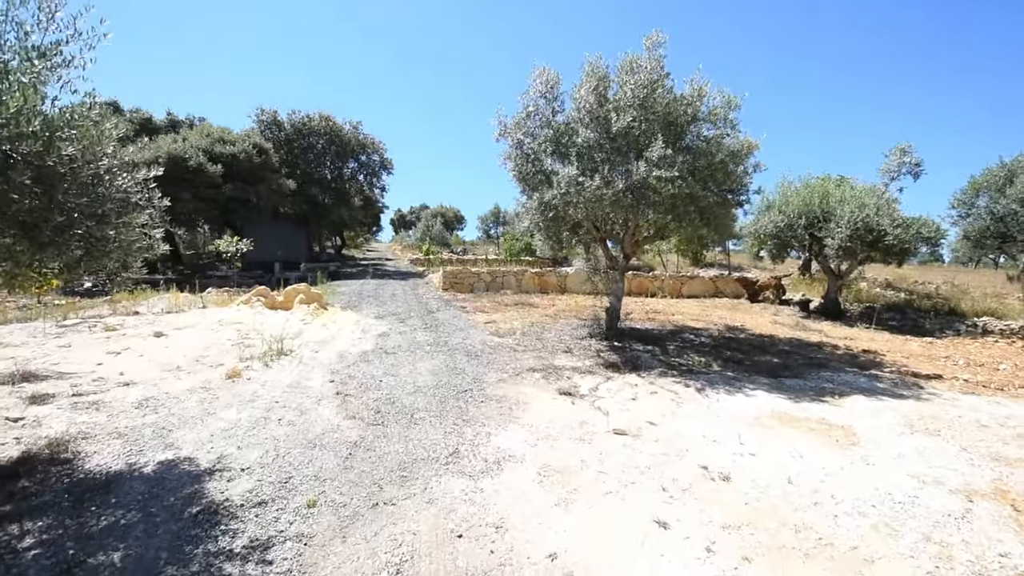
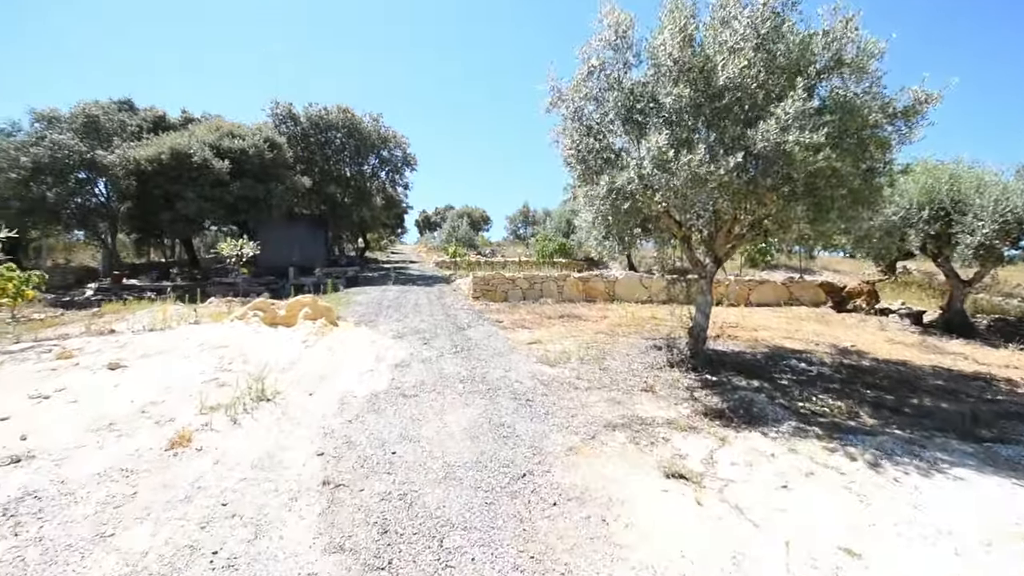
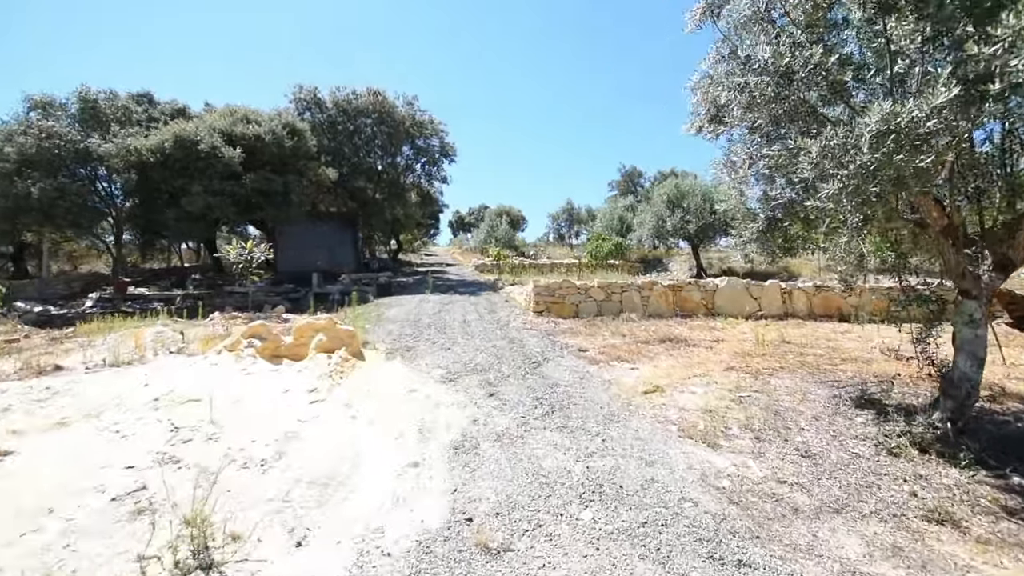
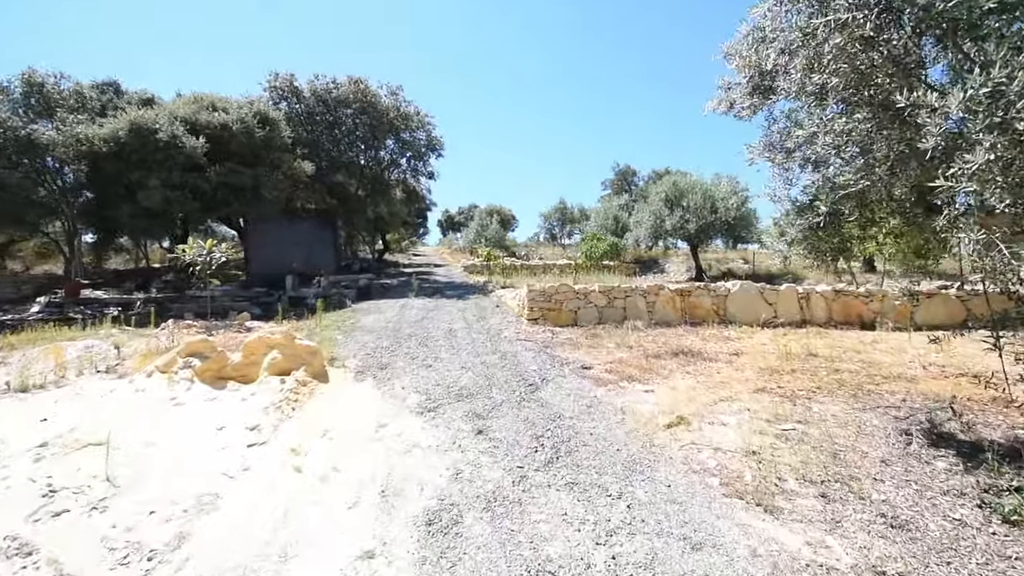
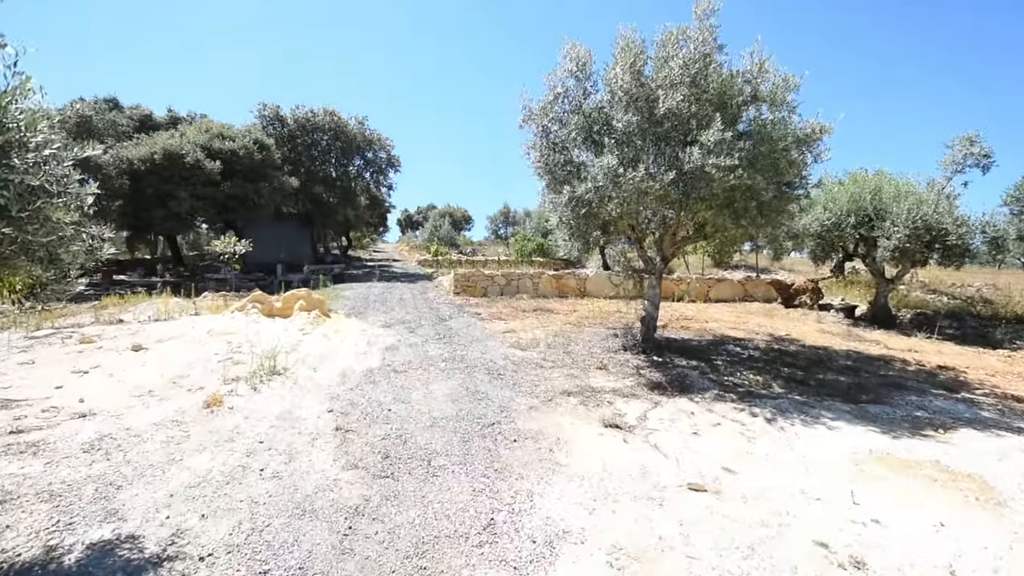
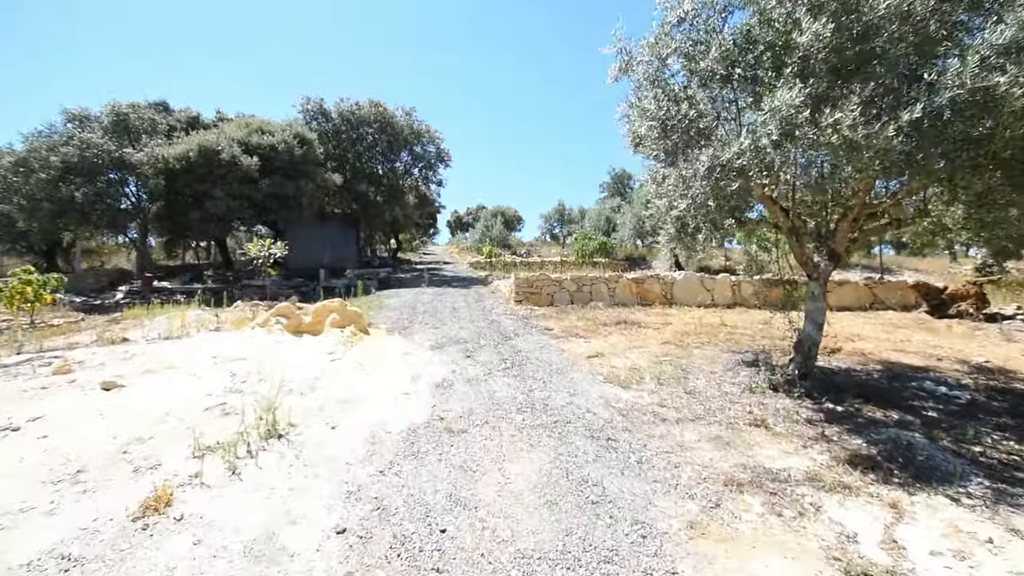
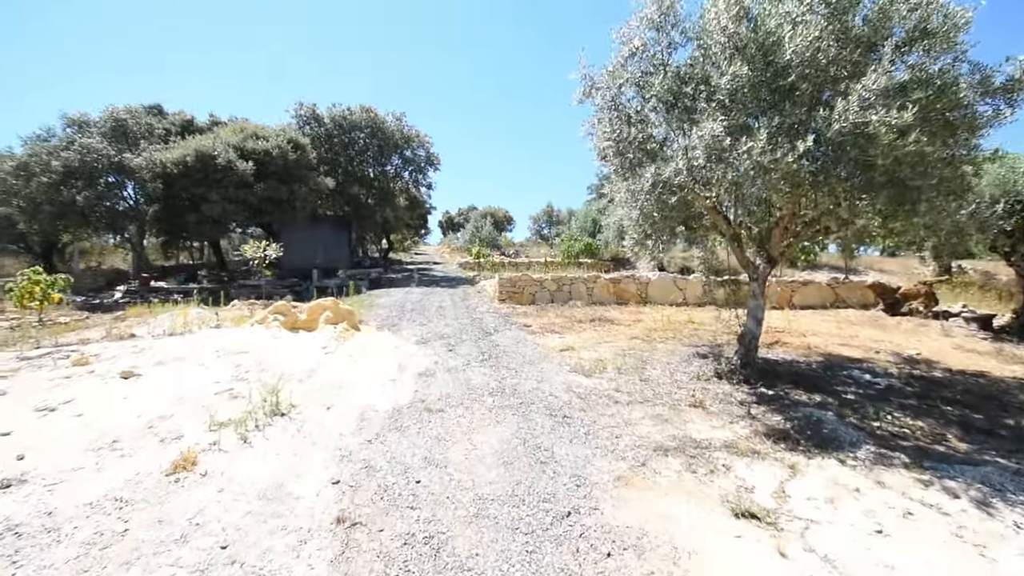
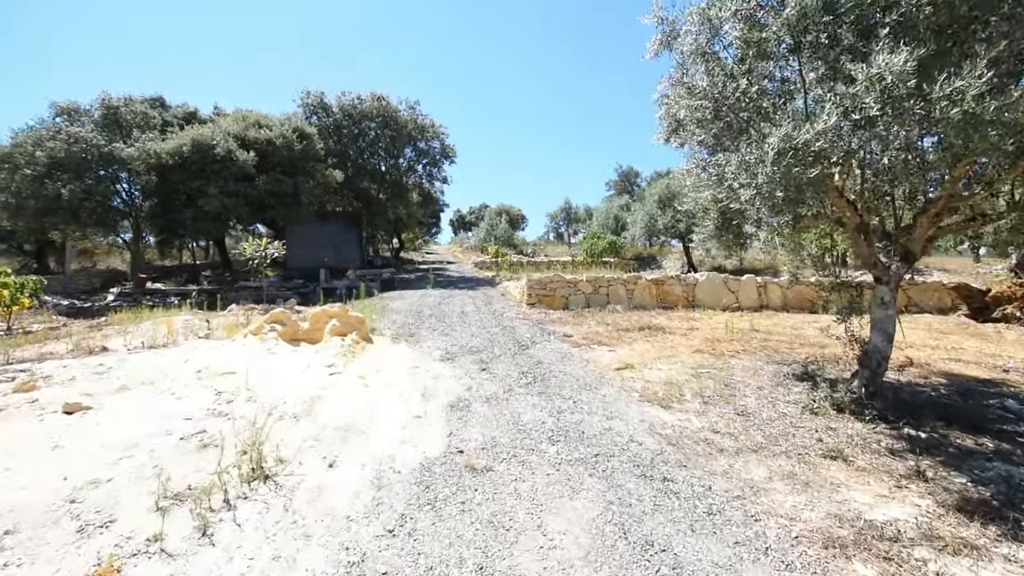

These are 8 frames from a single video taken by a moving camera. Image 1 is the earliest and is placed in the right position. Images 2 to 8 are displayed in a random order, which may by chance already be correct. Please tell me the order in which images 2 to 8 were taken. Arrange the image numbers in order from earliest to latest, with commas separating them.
5, 2, 7, 6, 8, 3, 4
